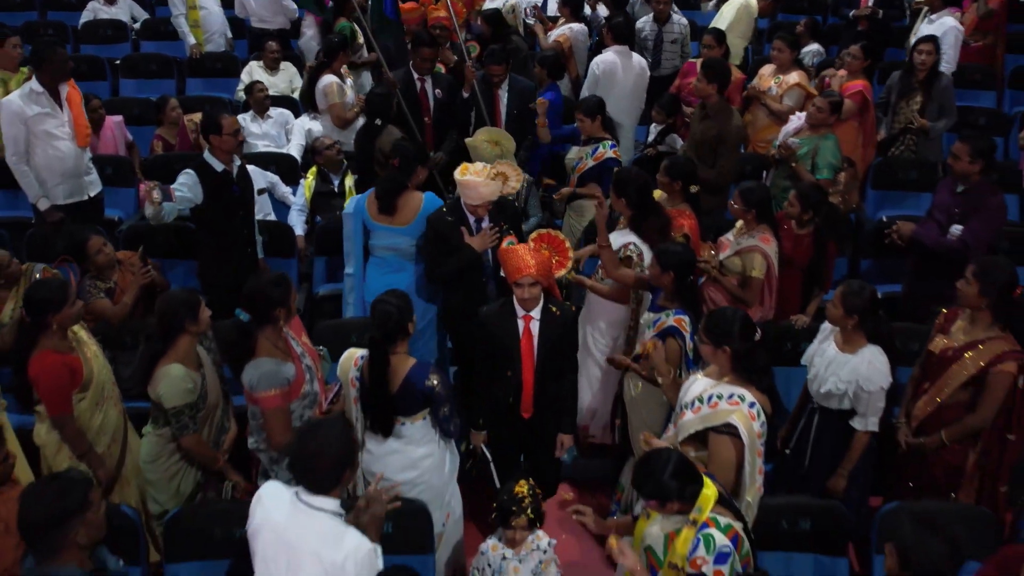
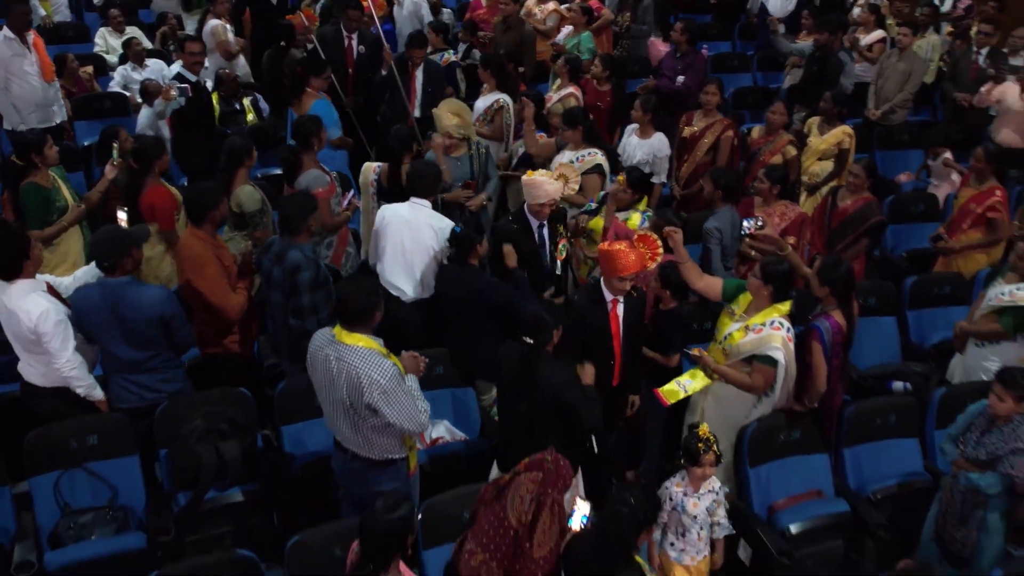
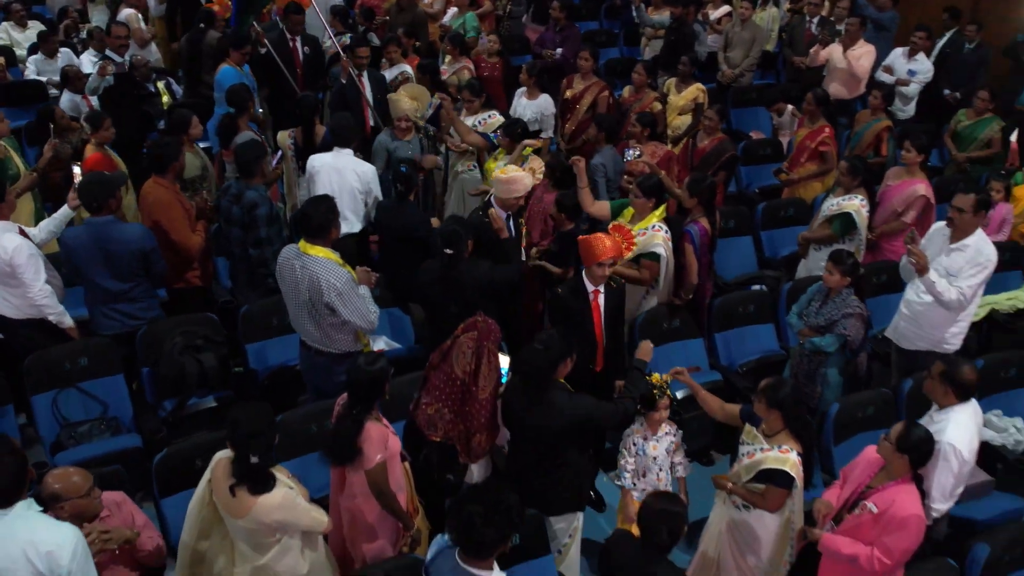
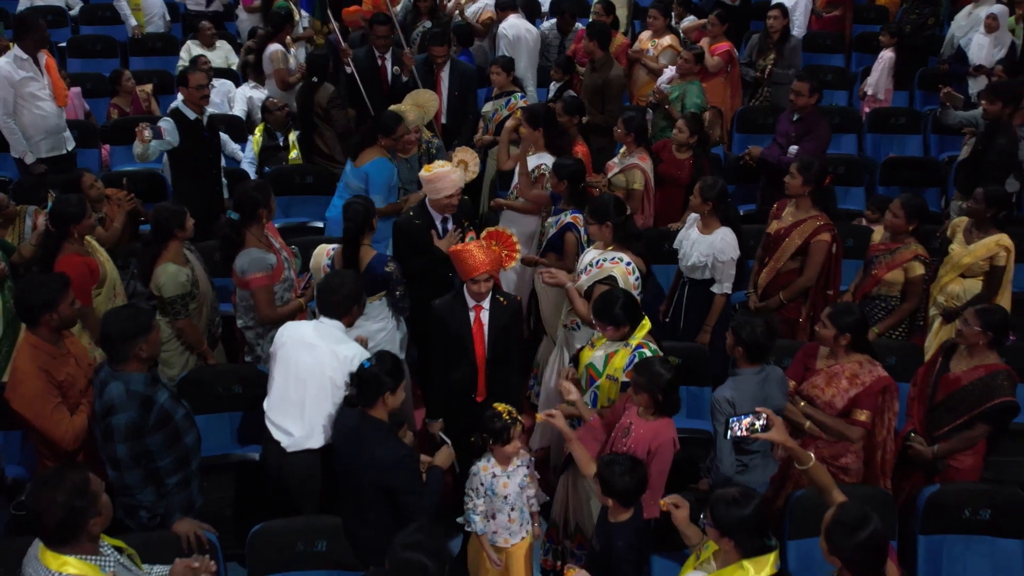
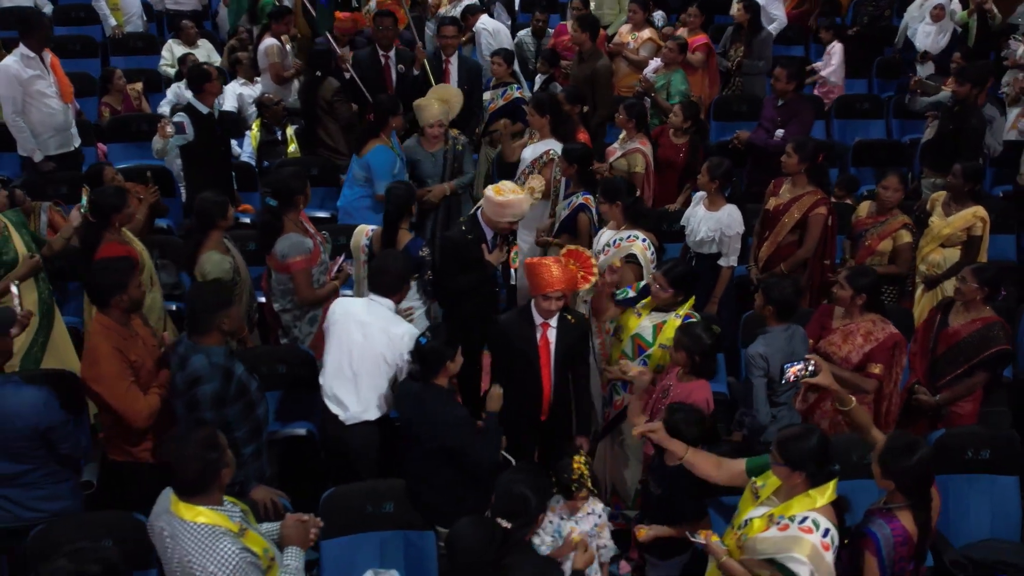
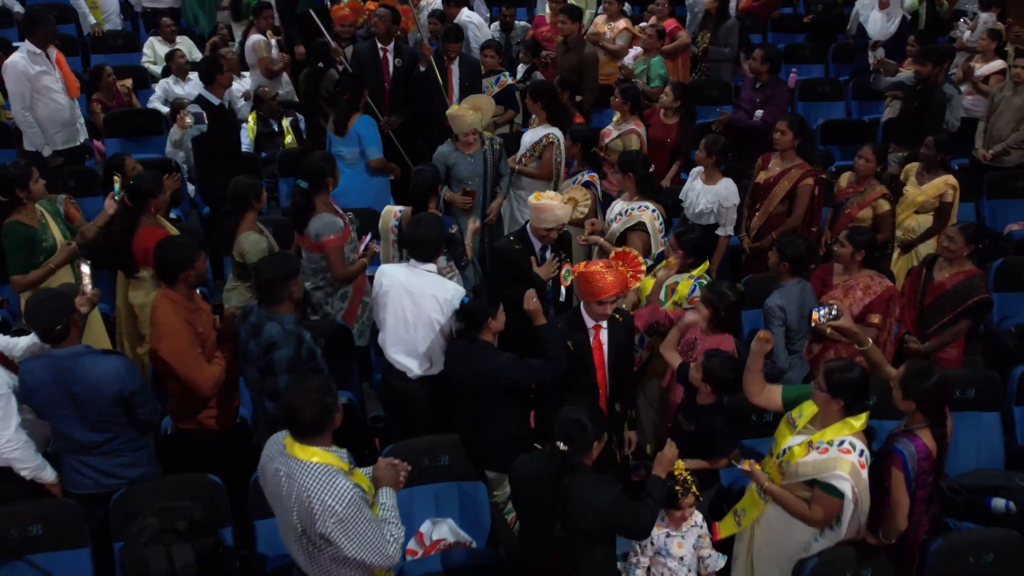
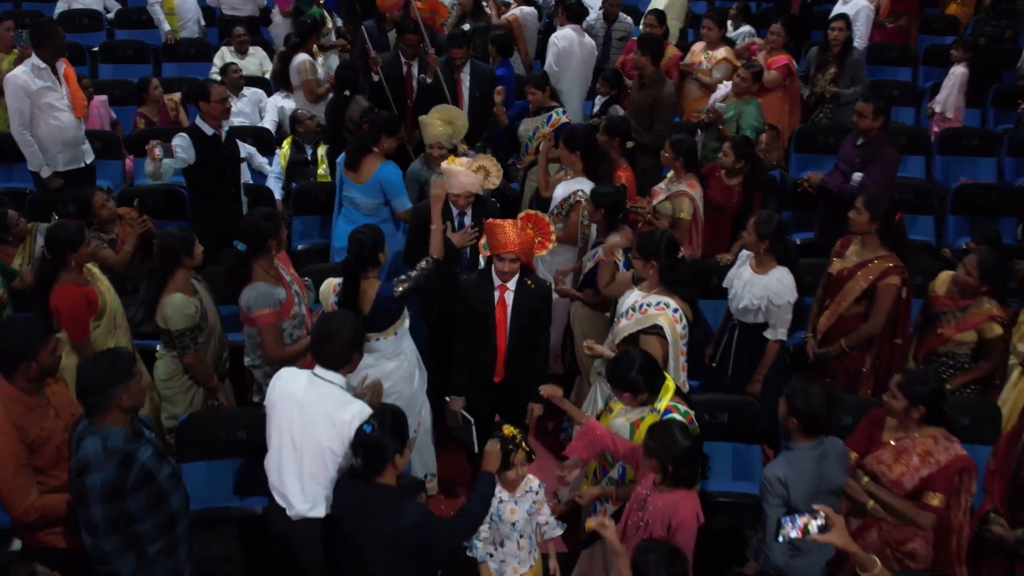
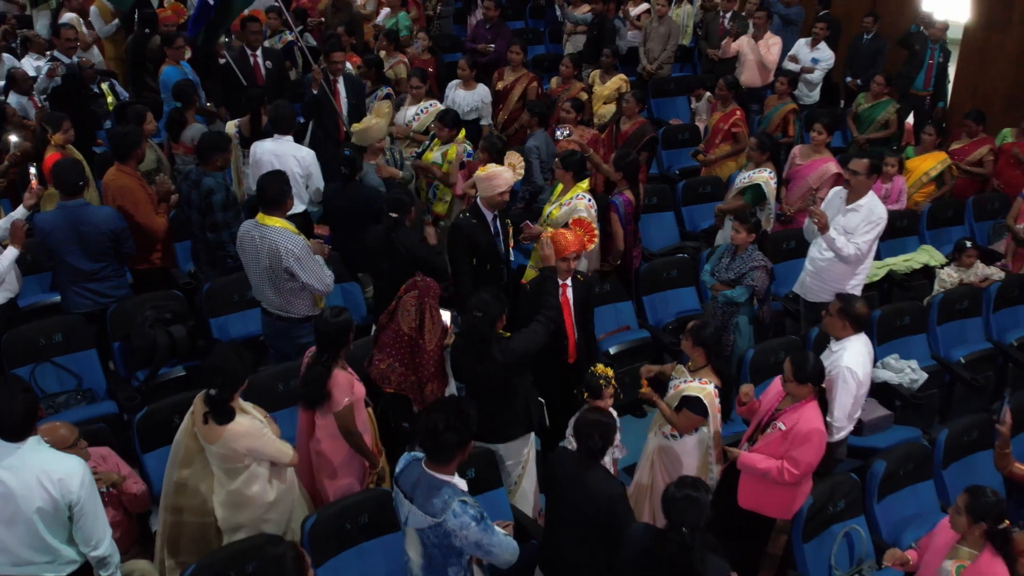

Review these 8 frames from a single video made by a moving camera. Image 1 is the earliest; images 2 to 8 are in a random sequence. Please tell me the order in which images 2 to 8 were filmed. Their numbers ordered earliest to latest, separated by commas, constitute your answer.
7, 4, 5, 6, 2, 3, 8
